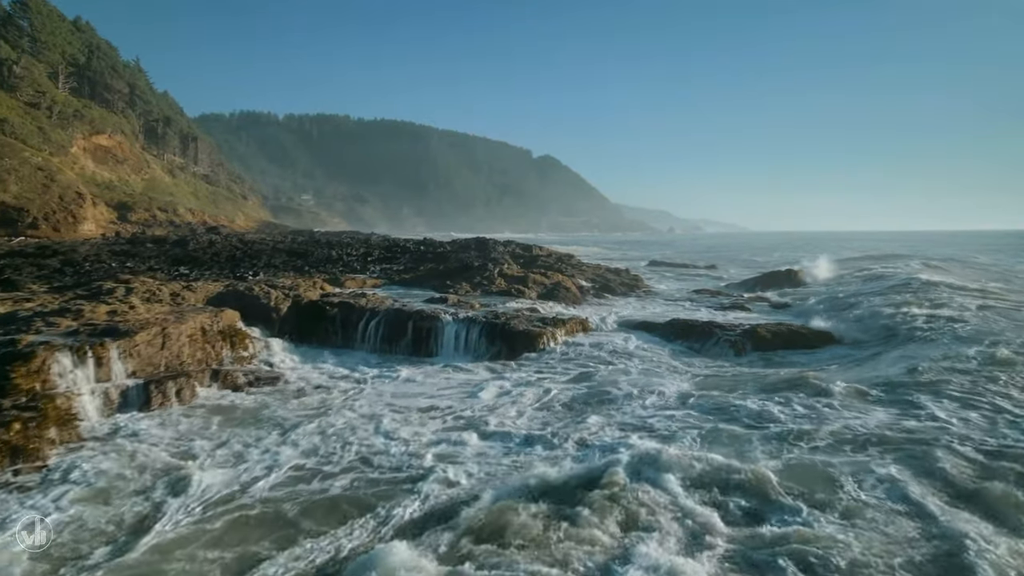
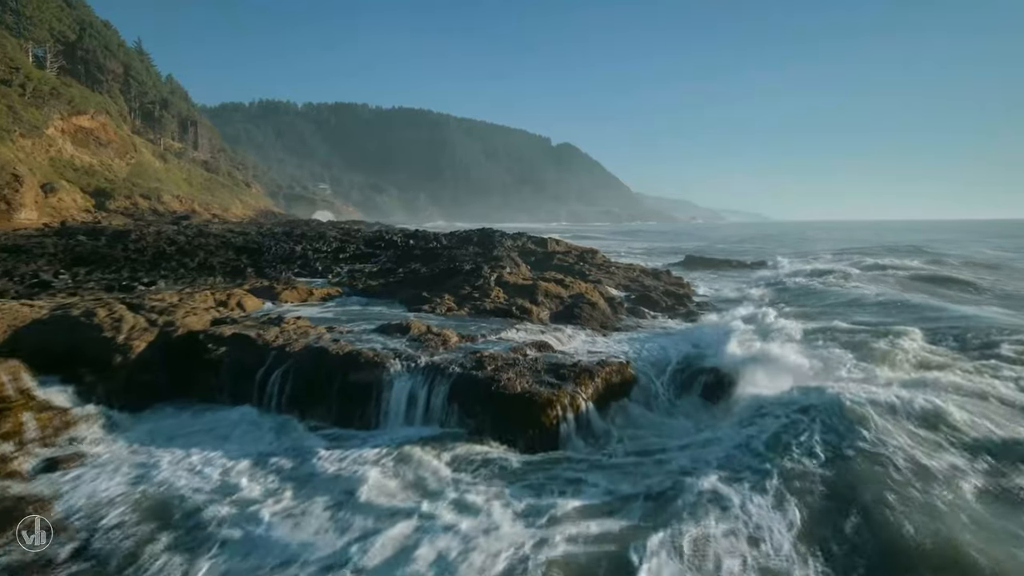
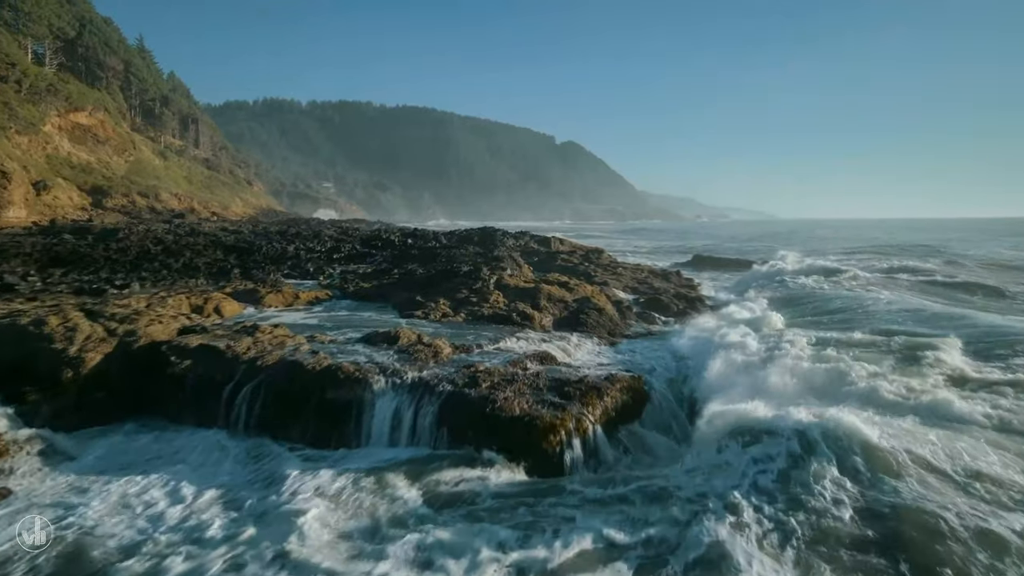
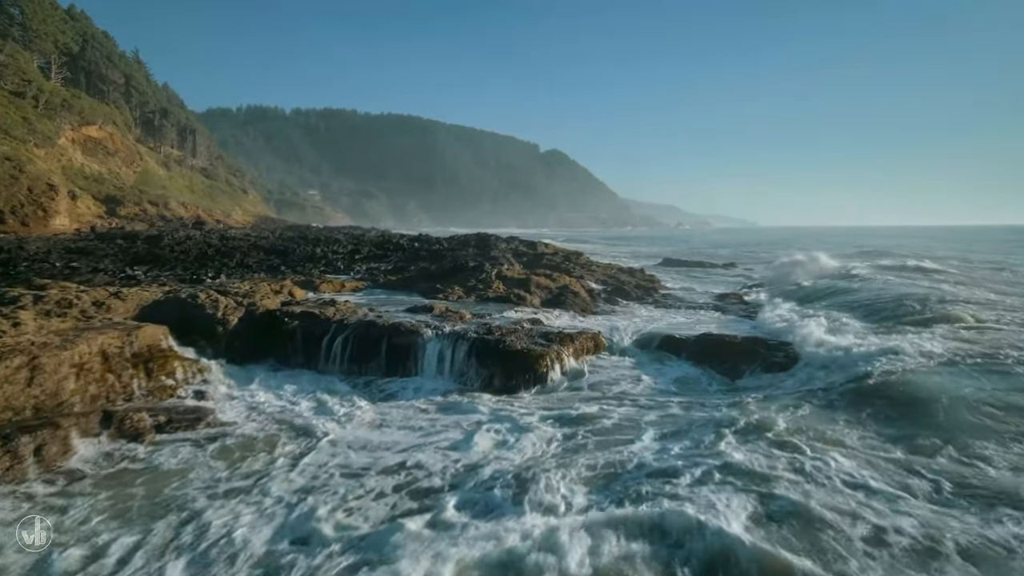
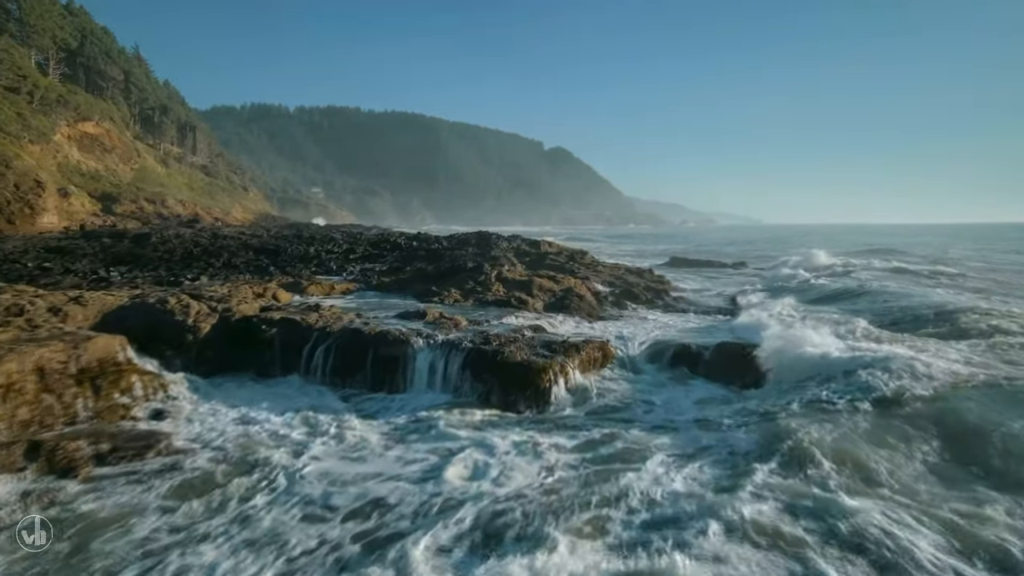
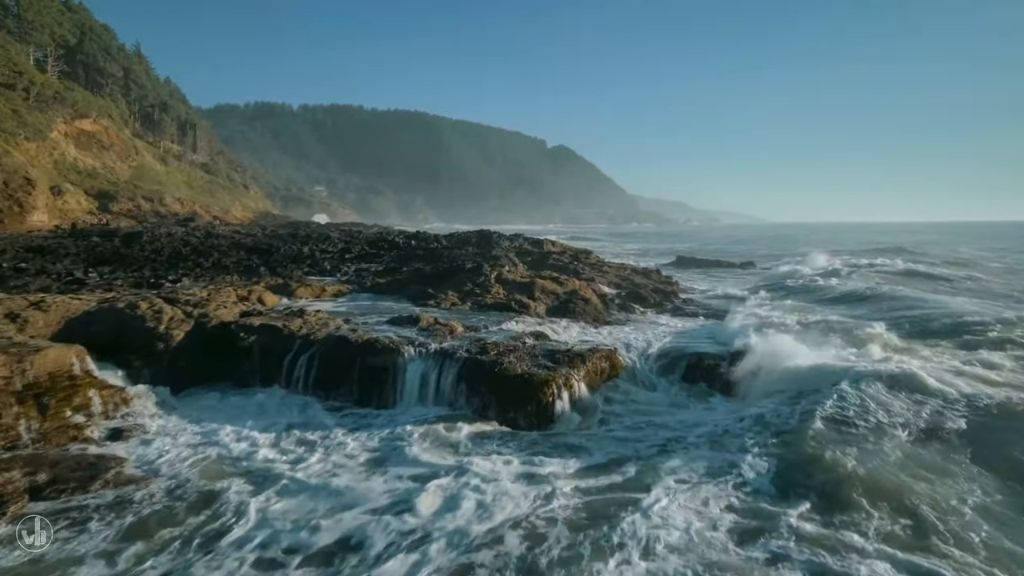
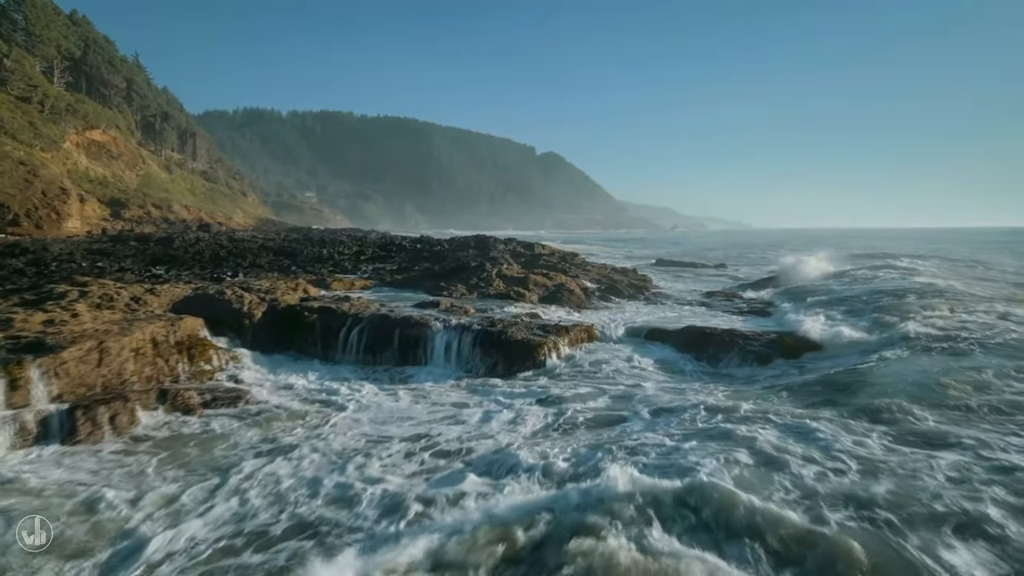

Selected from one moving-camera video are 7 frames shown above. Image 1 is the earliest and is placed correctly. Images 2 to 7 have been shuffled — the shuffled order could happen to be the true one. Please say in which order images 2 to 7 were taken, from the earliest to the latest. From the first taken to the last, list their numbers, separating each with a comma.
7, 4, 5, 6, 2, 3
